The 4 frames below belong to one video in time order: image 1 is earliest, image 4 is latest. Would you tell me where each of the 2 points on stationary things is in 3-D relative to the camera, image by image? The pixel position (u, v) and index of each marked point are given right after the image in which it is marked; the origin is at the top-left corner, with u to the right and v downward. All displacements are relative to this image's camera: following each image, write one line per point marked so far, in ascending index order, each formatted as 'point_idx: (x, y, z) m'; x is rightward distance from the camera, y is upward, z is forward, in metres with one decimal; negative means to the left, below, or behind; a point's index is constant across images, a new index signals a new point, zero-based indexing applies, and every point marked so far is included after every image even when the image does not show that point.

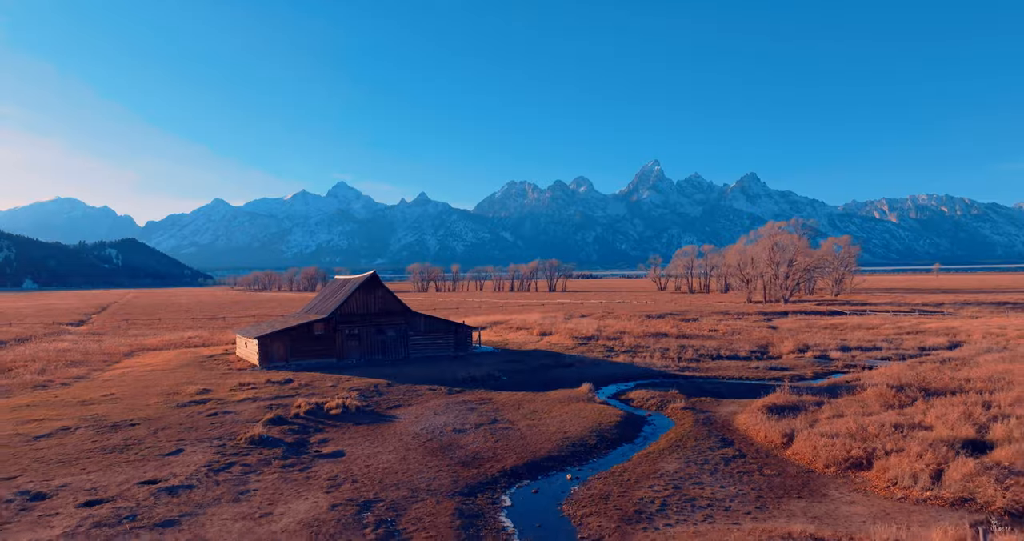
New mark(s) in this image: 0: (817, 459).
0: (+6.3, -3.9, +16.6) m
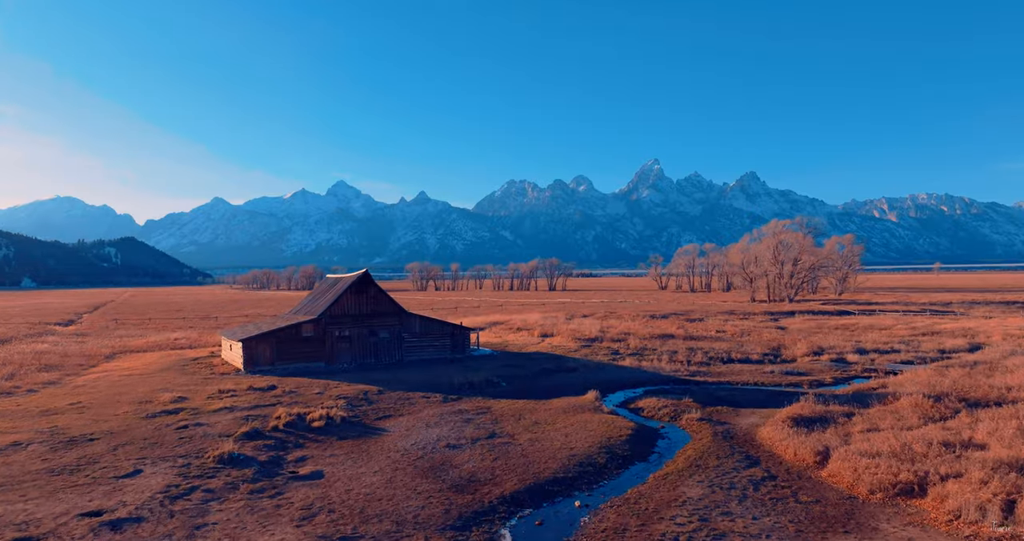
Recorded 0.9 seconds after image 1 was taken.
0: (+6.3, -3.8, +14.6) m
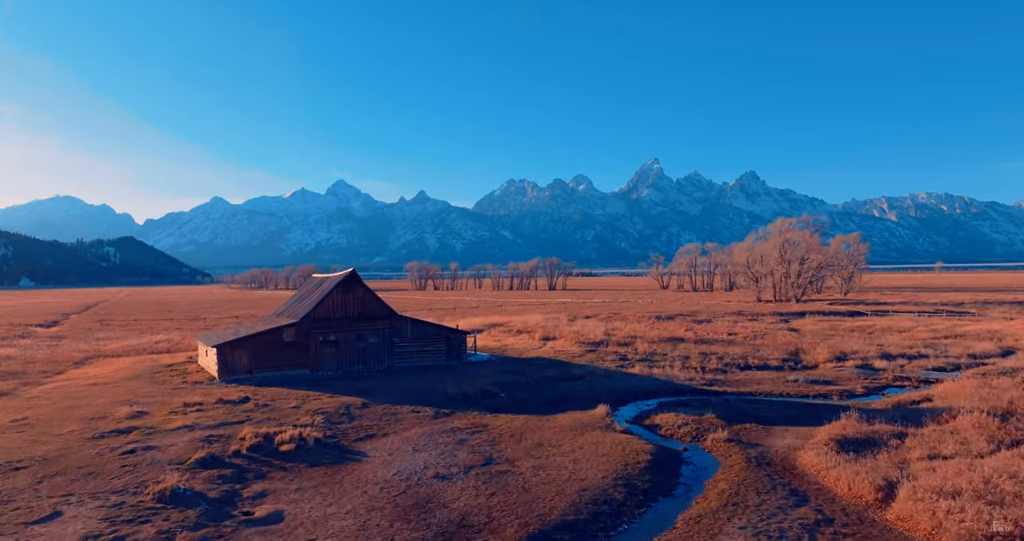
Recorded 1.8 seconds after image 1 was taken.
0: (+6.3, -3.8, +11.8) m
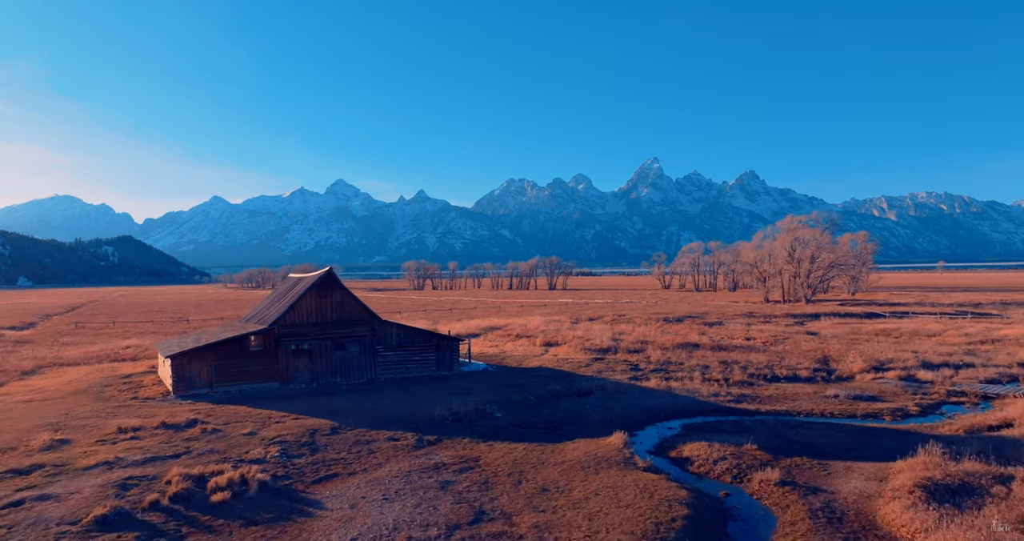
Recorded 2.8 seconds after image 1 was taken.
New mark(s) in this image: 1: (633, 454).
0: (+6.2, -3.8, +7.9) m
1: (+2.7, -4.1, +17.7) m
